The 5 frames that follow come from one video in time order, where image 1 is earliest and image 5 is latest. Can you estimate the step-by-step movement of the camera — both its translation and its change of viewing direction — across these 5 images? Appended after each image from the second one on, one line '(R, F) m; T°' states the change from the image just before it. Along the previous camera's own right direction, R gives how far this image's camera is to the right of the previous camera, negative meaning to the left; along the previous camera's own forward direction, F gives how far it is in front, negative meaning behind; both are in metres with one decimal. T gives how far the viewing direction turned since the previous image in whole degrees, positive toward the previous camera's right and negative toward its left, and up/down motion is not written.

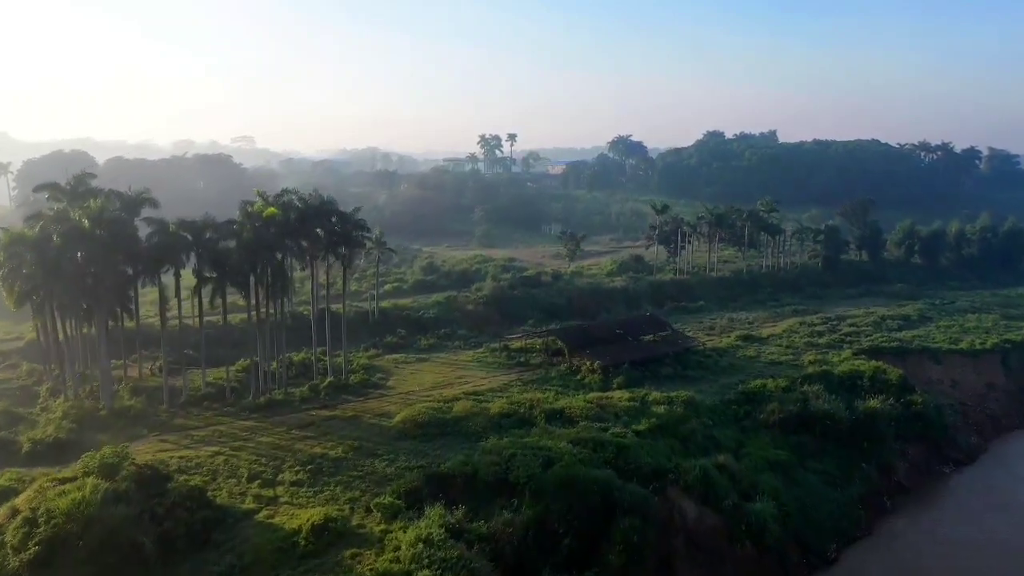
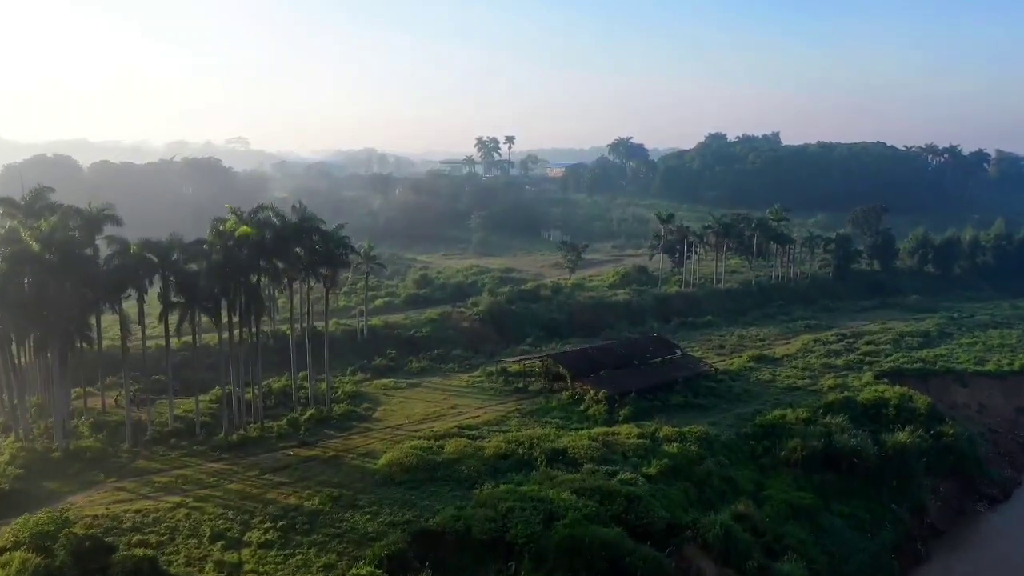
(+0.1, +3.0) m; 0°
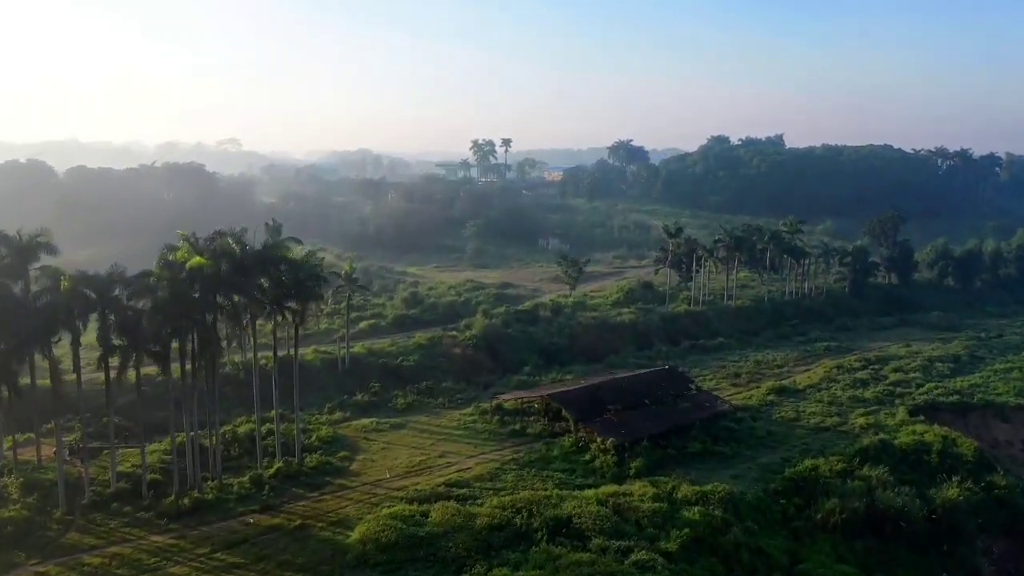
(+0.1, +4.2) m; 0°
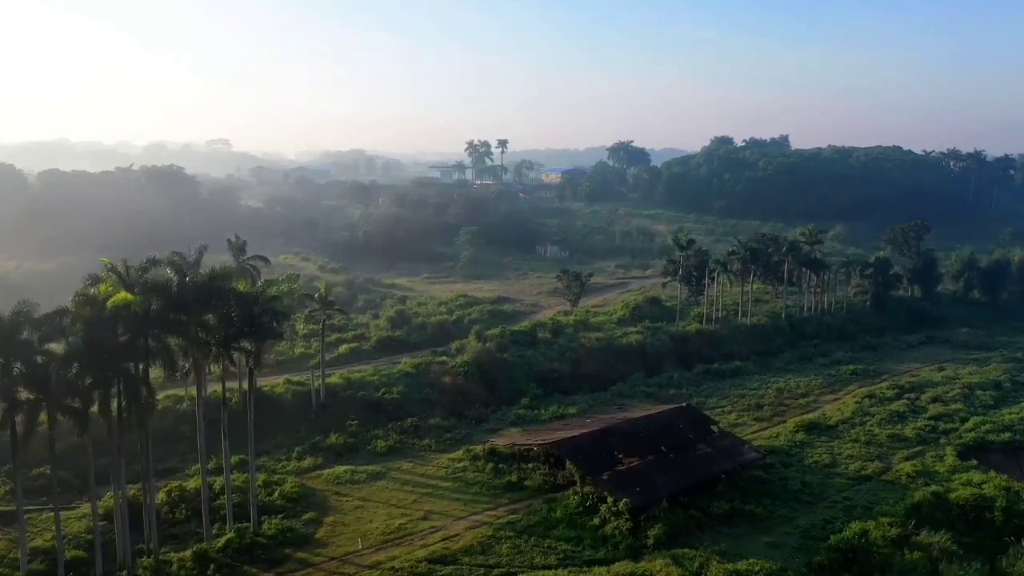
(0.0, +4.7) m; 0°
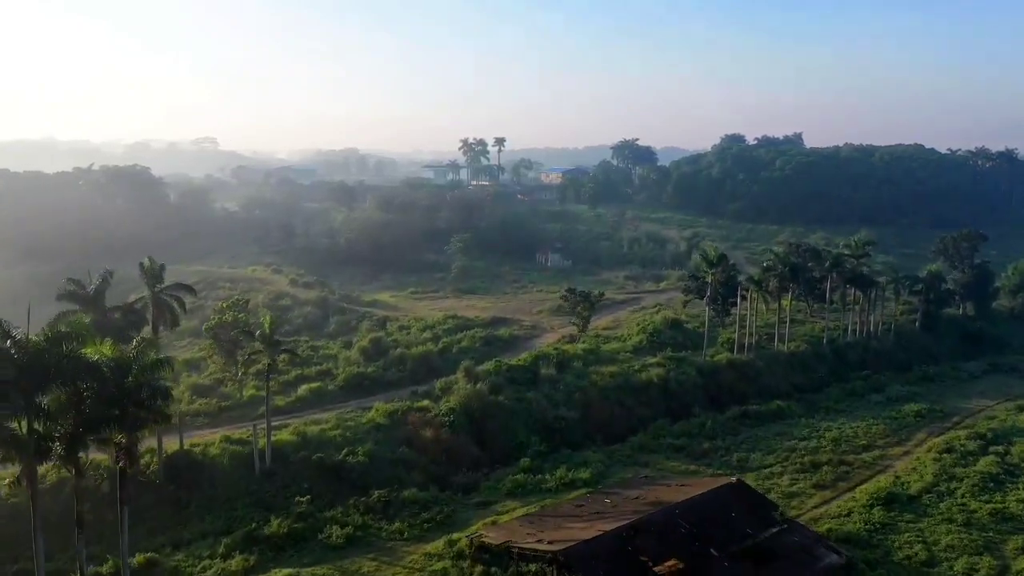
(+0.1, +8.0) m; 0°
